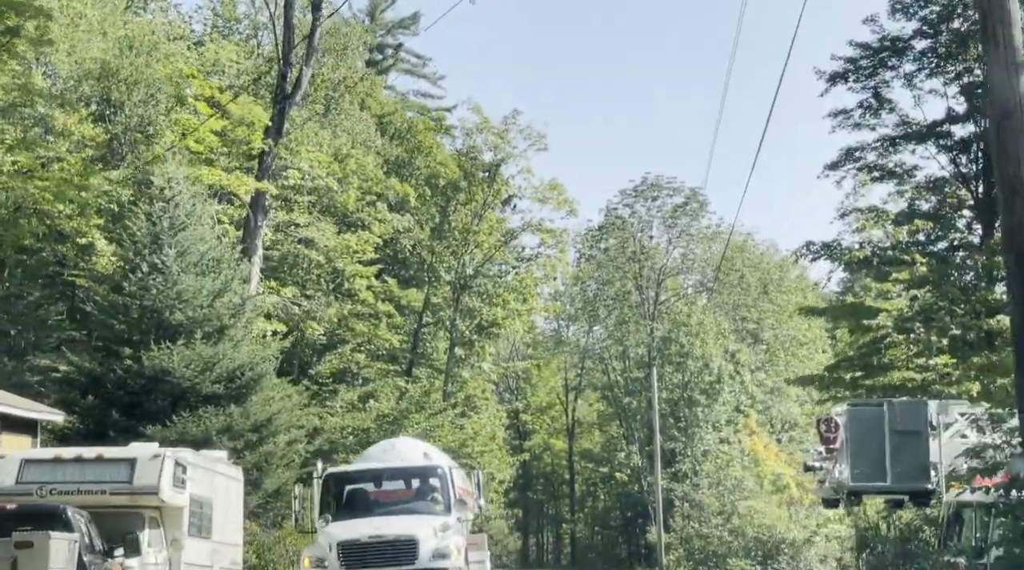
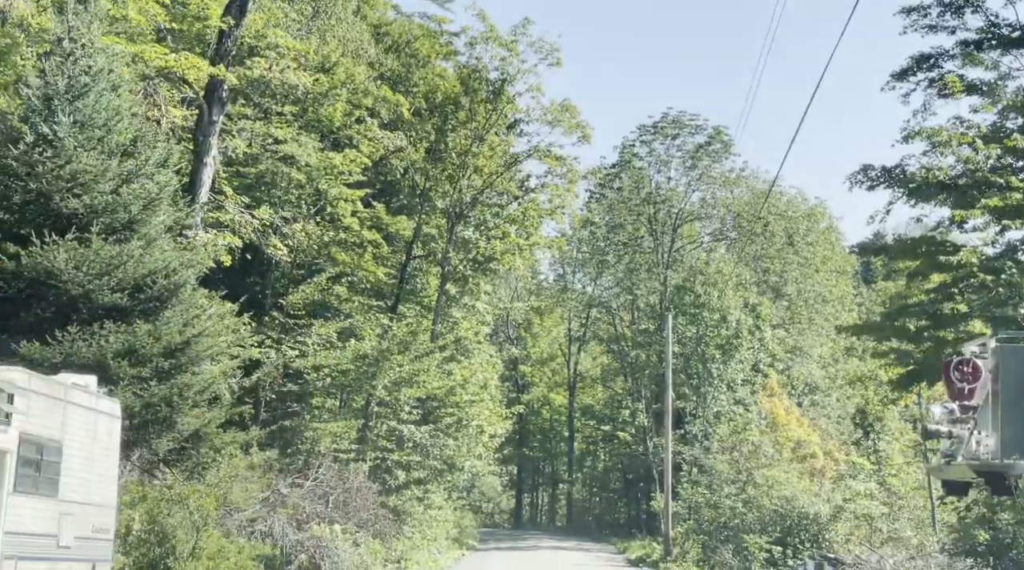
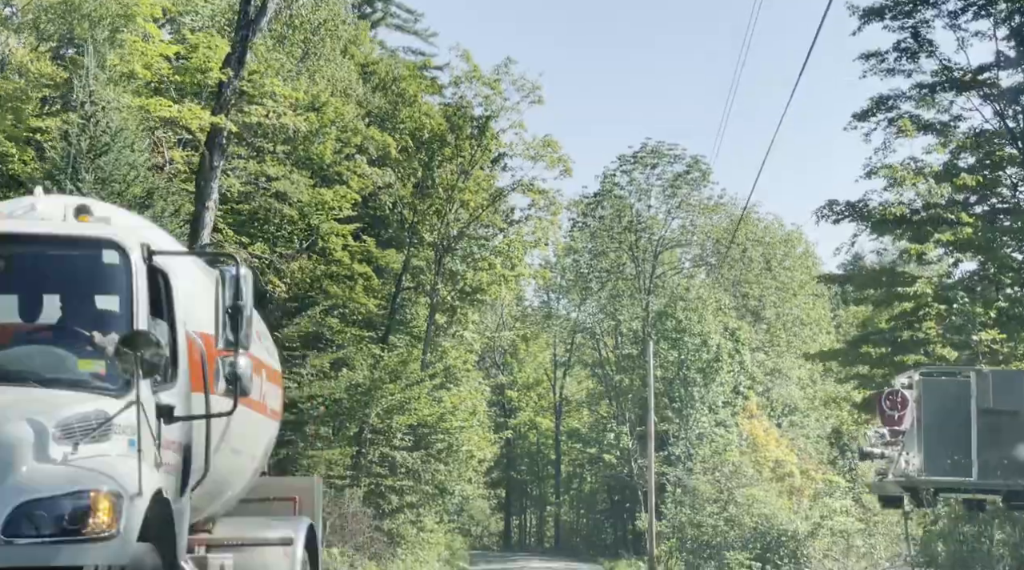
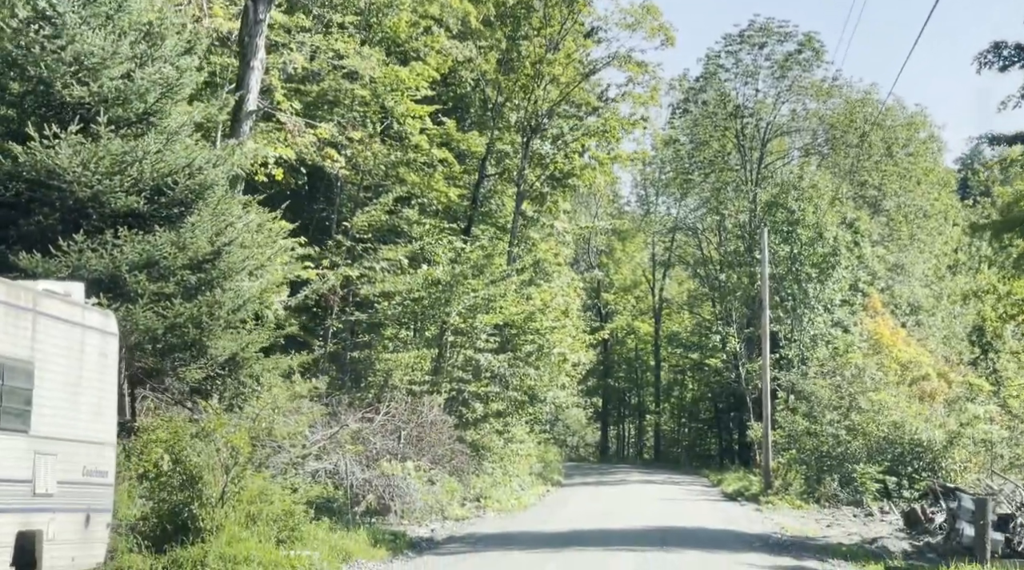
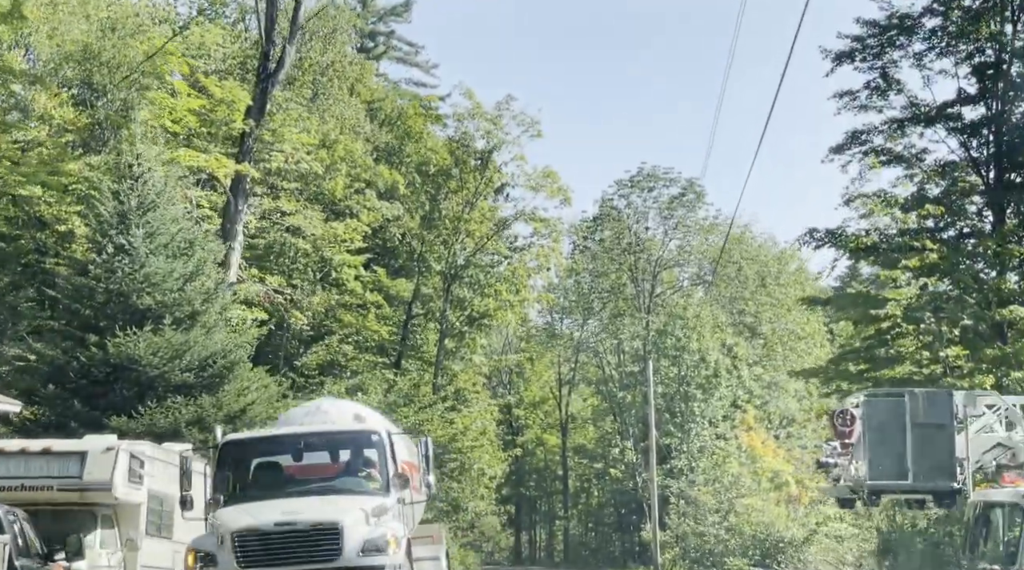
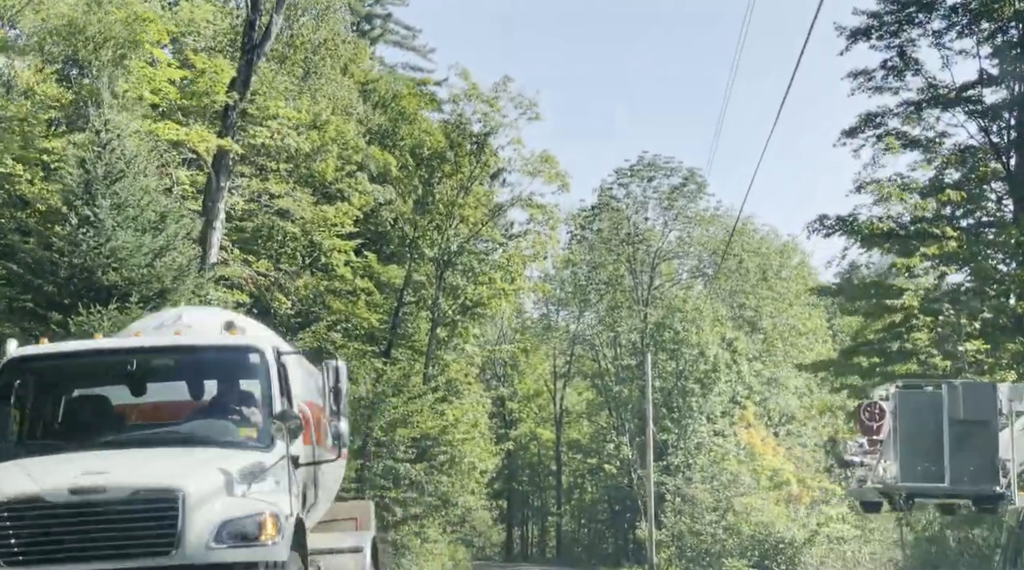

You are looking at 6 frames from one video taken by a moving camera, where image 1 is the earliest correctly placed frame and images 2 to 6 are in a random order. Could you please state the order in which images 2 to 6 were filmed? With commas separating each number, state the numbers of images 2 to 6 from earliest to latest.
5, 6, 3, 2, 4
